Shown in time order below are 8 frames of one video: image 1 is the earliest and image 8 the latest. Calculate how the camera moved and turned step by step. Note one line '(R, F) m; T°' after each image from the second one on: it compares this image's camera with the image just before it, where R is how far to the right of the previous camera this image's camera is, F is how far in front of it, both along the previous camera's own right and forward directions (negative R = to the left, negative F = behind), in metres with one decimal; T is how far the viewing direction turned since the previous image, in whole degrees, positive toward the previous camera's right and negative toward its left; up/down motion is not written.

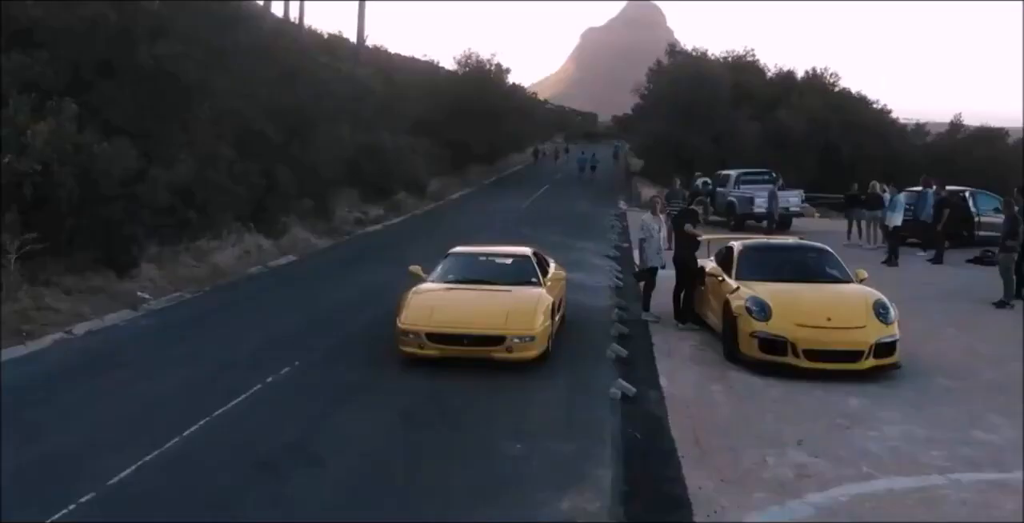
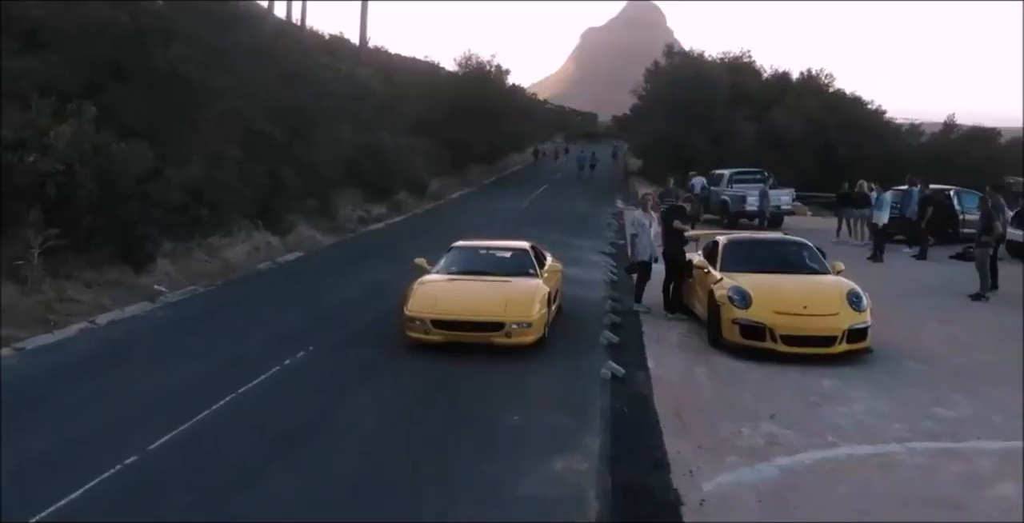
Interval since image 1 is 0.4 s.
(0.0, -0.7) m; 0°
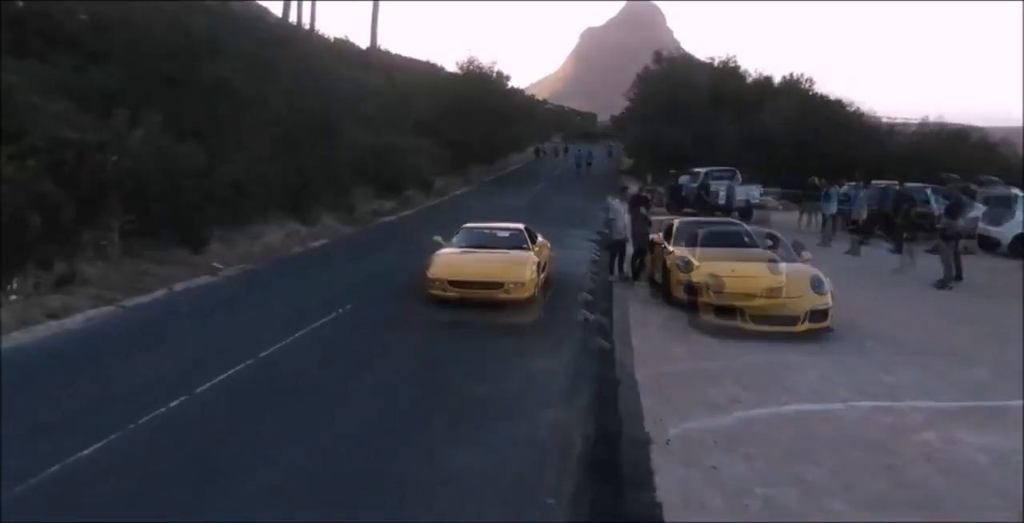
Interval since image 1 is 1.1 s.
(0.0, -1.3) m; 0°
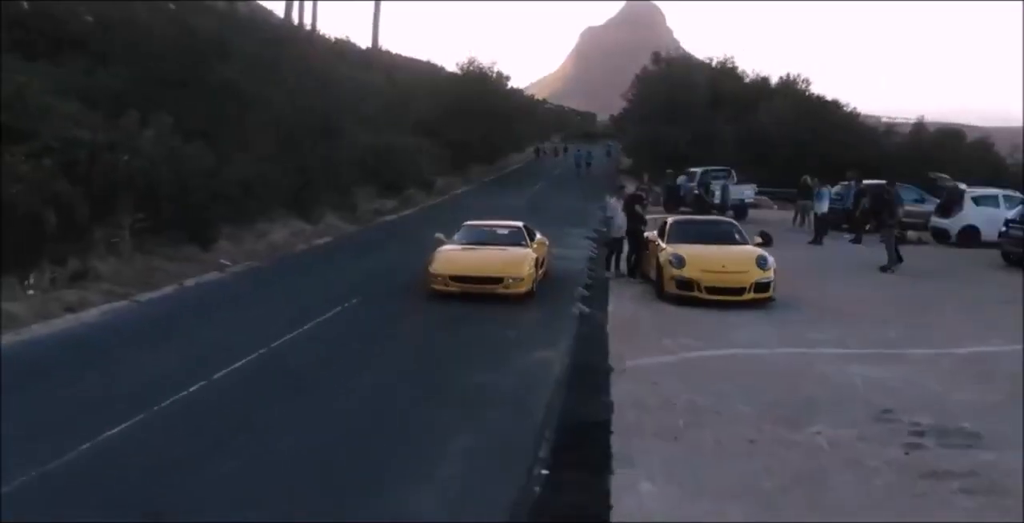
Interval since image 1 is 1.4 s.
(0.0, -2.4) m; 0°
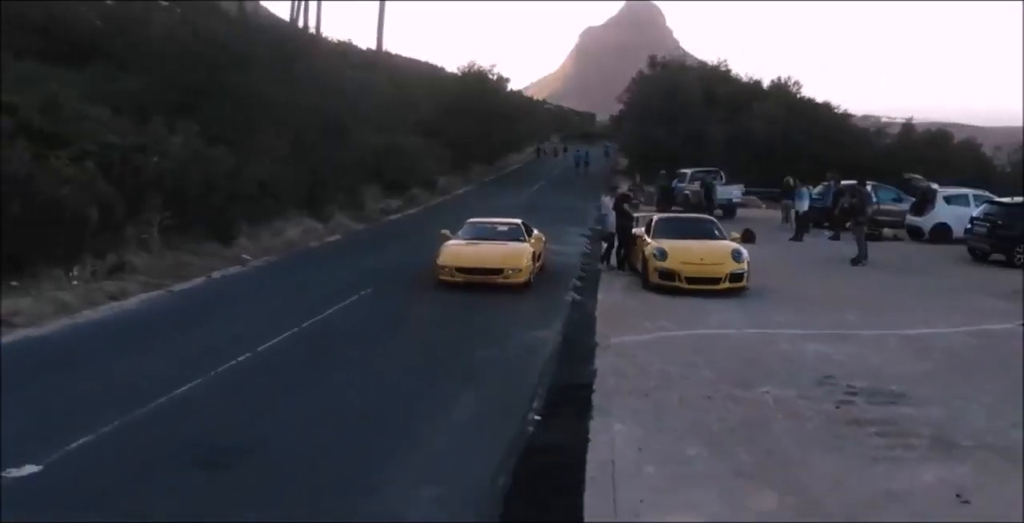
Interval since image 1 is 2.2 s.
(0.0, -1.5) m; 0°
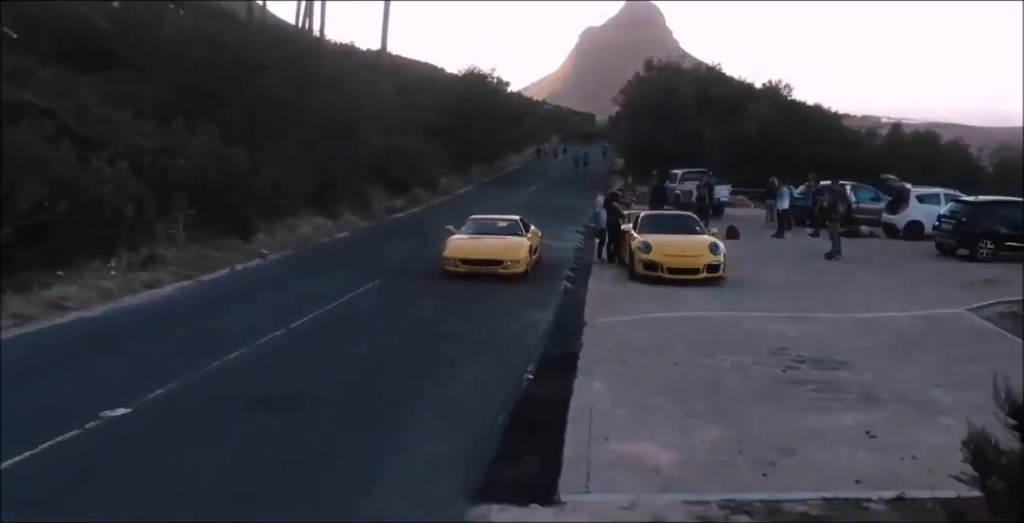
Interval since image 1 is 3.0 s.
(0.0, -1.6) m; 0°
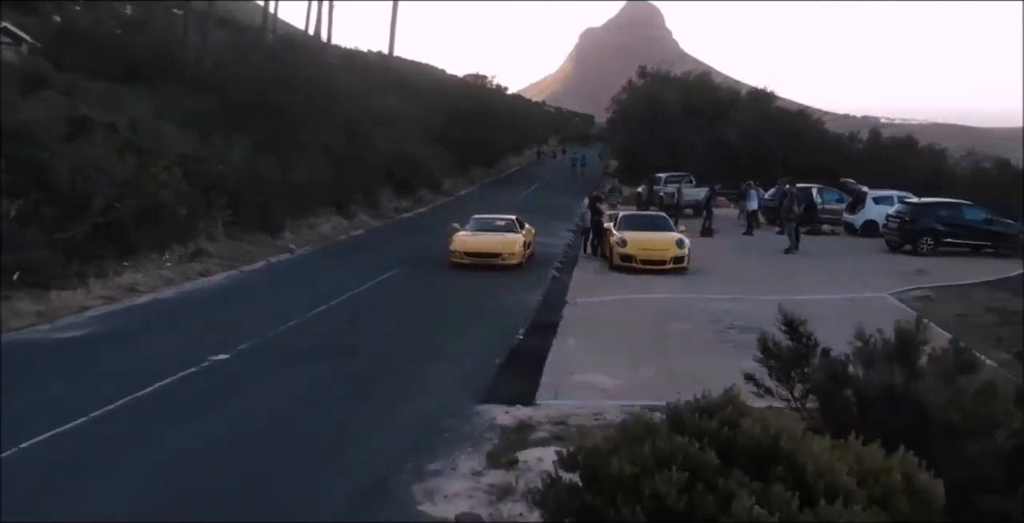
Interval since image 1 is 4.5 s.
(+0.1, -3.1) m; 0°
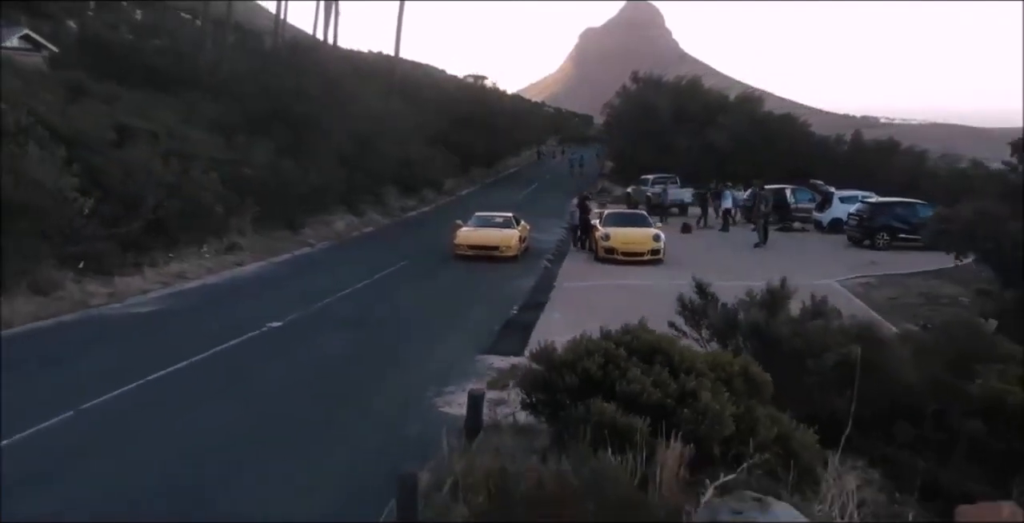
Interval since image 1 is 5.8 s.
(+0.1, -2.8) m; 0°
